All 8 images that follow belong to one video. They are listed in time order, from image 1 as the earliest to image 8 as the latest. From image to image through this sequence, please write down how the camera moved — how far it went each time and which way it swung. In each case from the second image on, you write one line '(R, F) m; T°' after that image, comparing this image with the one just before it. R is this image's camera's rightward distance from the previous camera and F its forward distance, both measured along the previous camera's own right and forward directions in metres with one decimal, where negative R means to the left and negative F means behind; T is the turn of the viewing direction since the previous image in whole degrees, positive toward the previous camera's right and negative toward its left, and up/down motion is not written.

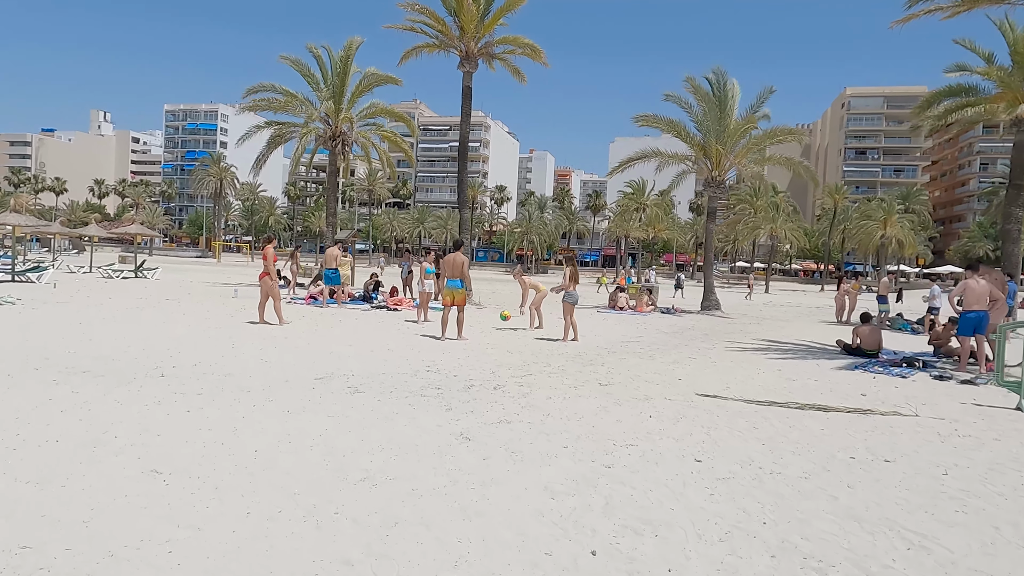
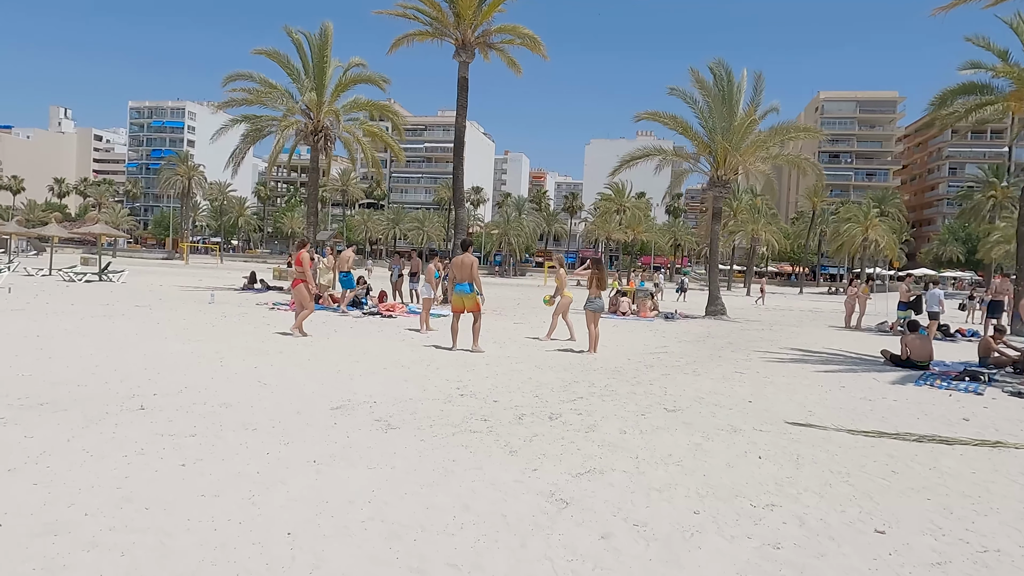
(-0.8, +1.3) m; +2°
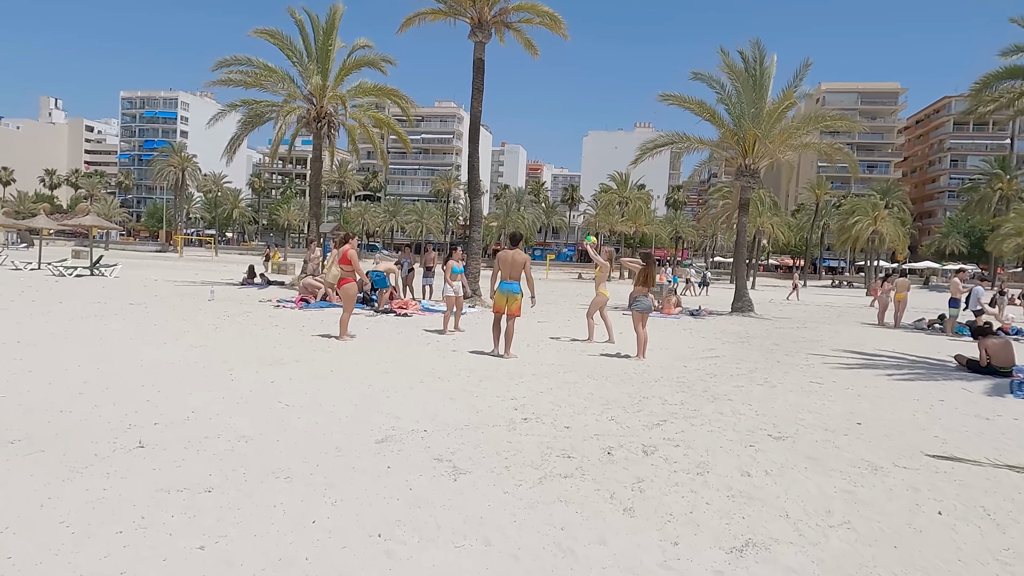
(-0.7, +1.2) m; 0°
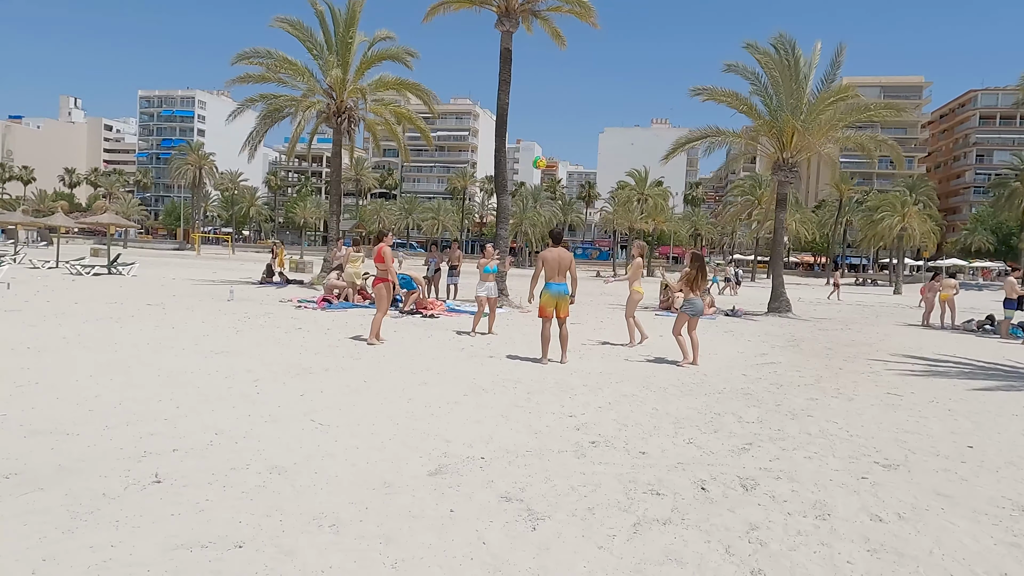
(-0.4, +0.7) m; -1°
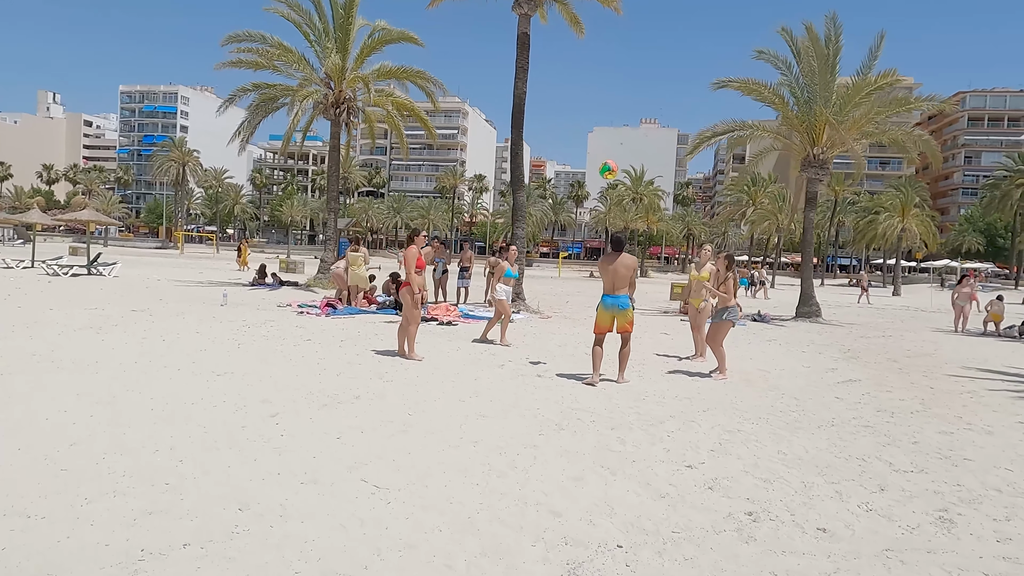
(-0.8, +1.3) m; +1°
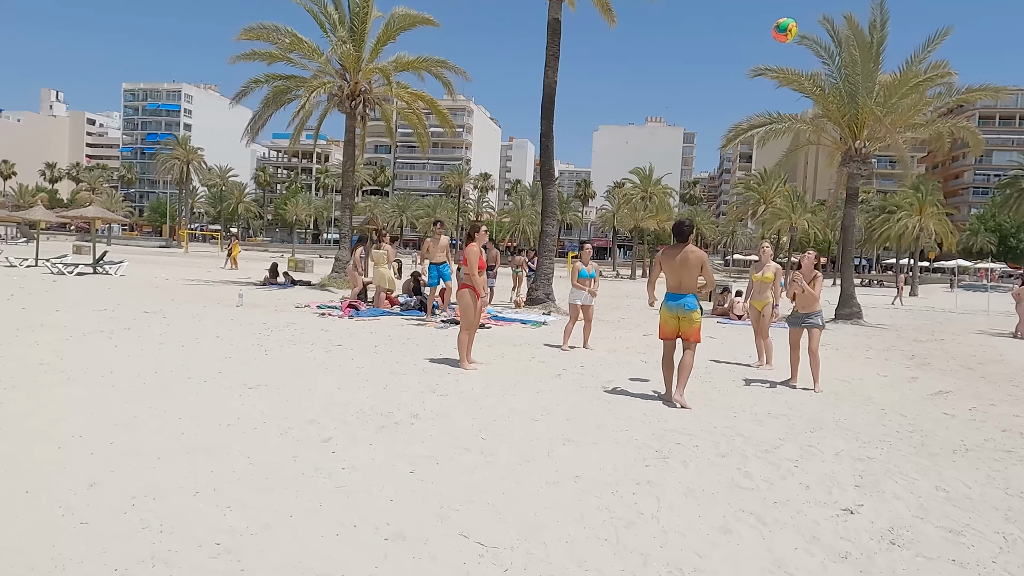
(-0.6, +0.8) m; 0°
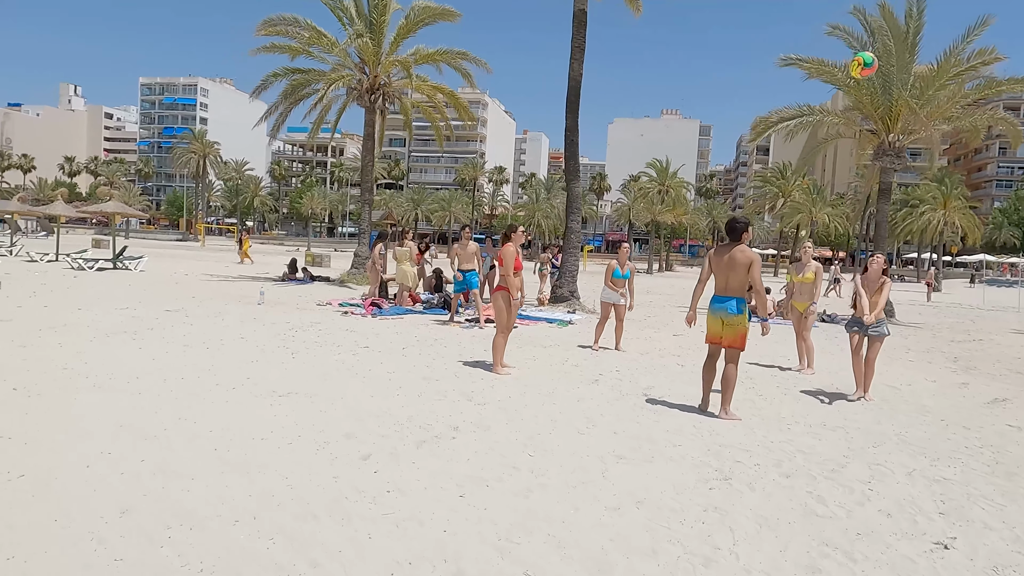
(-0.2, +0.3) m; -1°
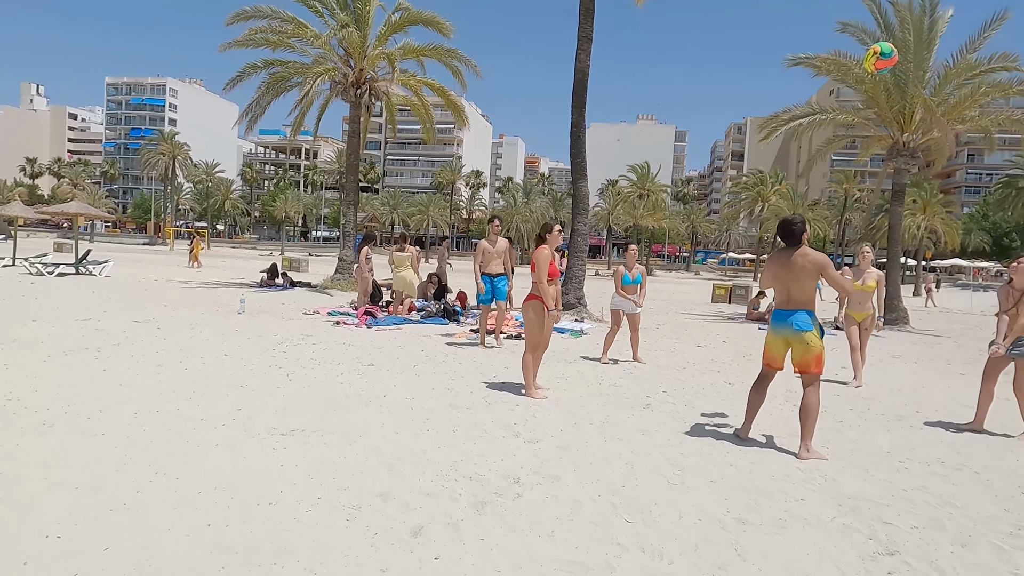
(-0.6, +1.1) m; +2°
